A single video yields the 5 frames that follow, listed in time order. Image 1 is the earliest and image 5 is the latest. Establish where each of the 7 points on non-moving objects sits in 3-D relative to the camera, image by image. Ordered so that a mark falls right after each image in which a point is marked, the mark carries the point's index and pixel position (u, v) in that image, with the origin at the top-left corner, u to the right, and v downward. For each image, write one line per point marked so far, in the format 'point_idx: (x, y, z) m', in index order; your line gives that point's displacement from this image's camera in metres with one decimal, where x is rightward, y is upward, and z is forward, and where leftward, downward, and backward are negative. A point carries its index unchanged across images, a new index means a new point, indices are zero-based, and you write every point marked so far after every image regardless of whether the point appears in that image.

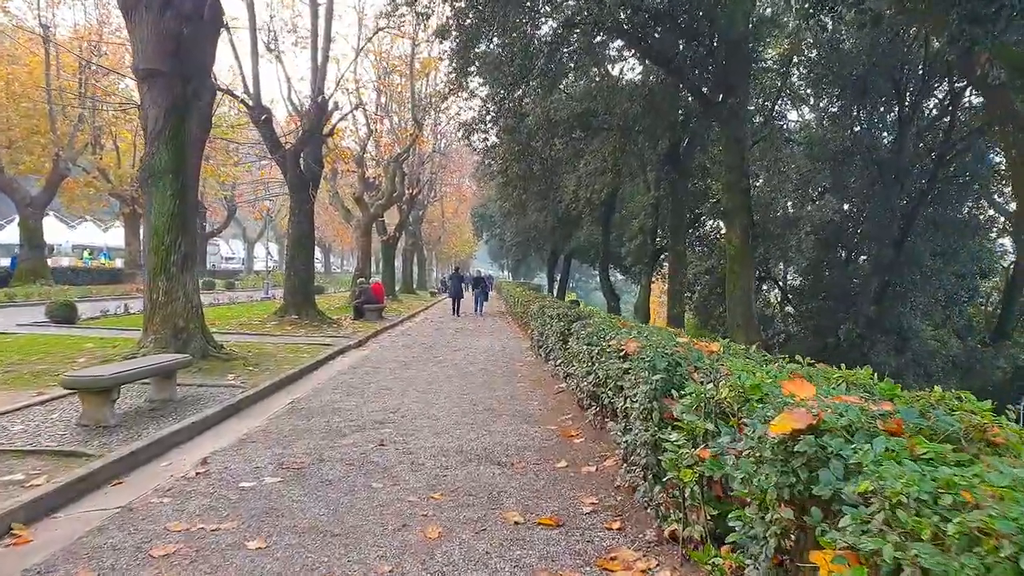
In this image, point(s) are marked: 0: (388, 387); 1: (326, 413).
0: (-1.3, -1.1, +6.9) m
1: (-1.7, -1.1, +5.7) m
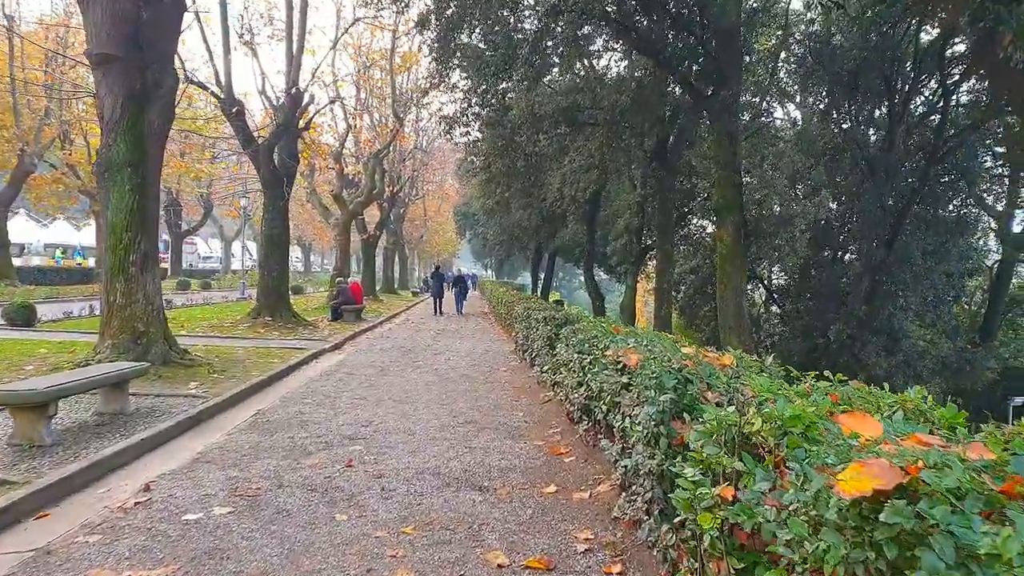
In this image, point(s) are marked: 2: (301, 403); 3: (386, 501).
0: (-1.5, -1.1, +6.4) m
1: (-1.8, -1.2, +5.3) m
2: (-2.1, -1.1, +6.3) m
3: (-0.7, -1.2, +3.5) m
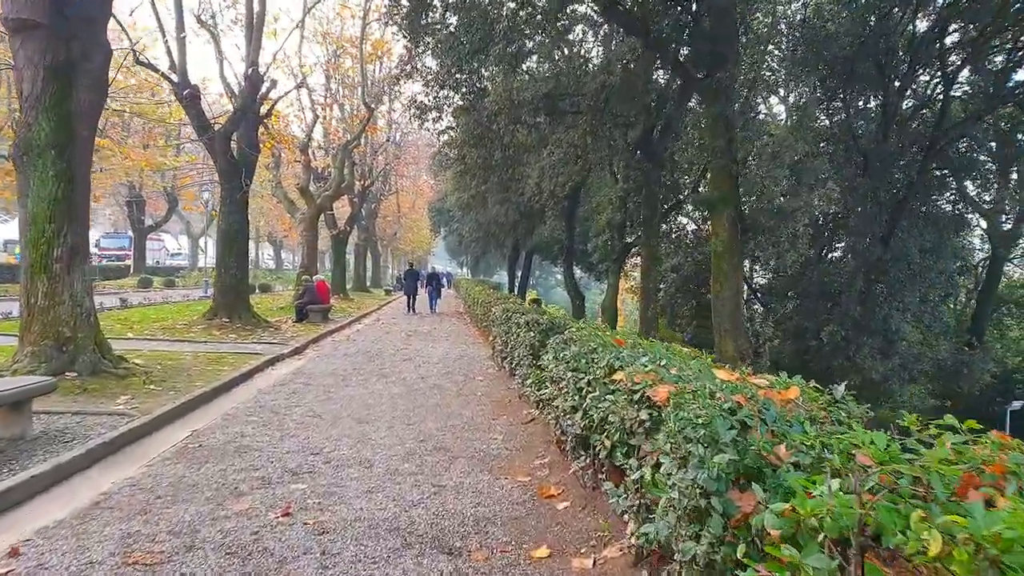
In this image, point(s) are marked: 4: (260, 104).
0: (-1.7, -1.1, +5.5) m
1: (-2.0, -1.2, +4.4) m
2: (-2.3, -1.1, +5.4) m
3: (-0.8, -1.2, +2.6) m
4: (-5.0, +3.7, +12.7) m
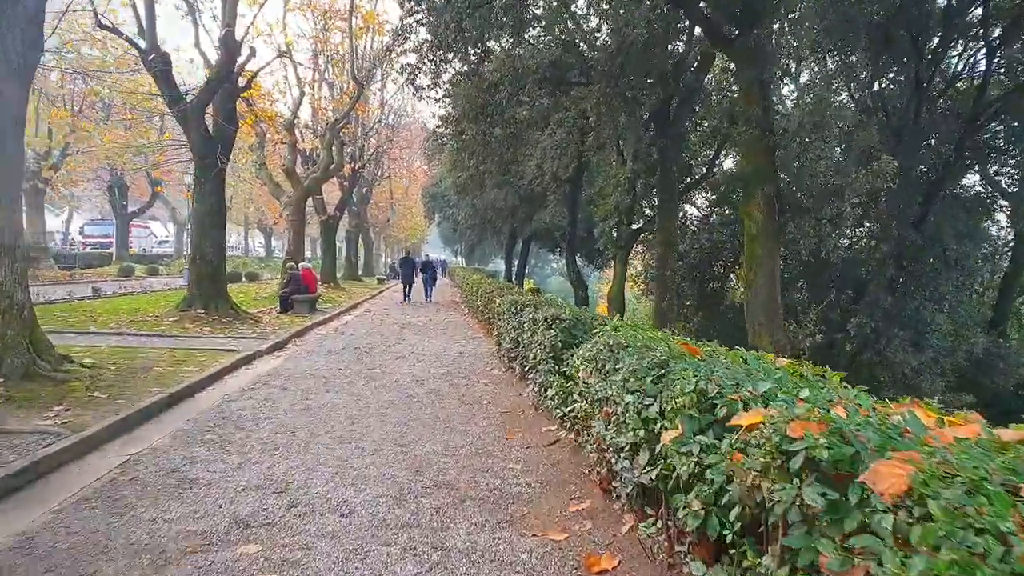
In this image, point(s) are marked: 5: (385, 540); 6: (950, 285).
0: (-1.6, -1.0, +4.5) m
1: (-1.9, -1.1, +3.4) m
2: (-2.1, -1.1, +4.4) m
3: (-0.6, -1.1, +1.6) m
4: (-5.0, +3.9, +11.6) m
5: (-0.5, -1.1, +2.7) m
6: (+8.1, +0.1, +11.7) m
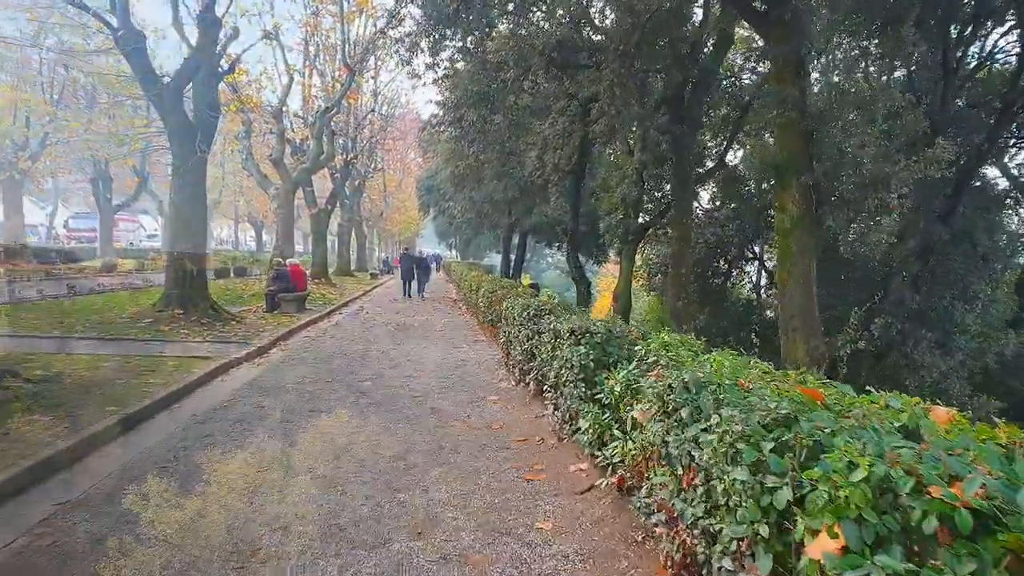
0: (-1.5, -1.1, +3.7) m
1: (-1.7, -1.1, +2.6) m
2: (-2.0, -1.1, +3.6) m
3: (-0.5, -1.2, +0.8) m
4: (-5.0, +3.9, +10.7) m
5: (-0.4, -1.1, +2.0) m
6: (+8.1, +0.1, +11.0) m
